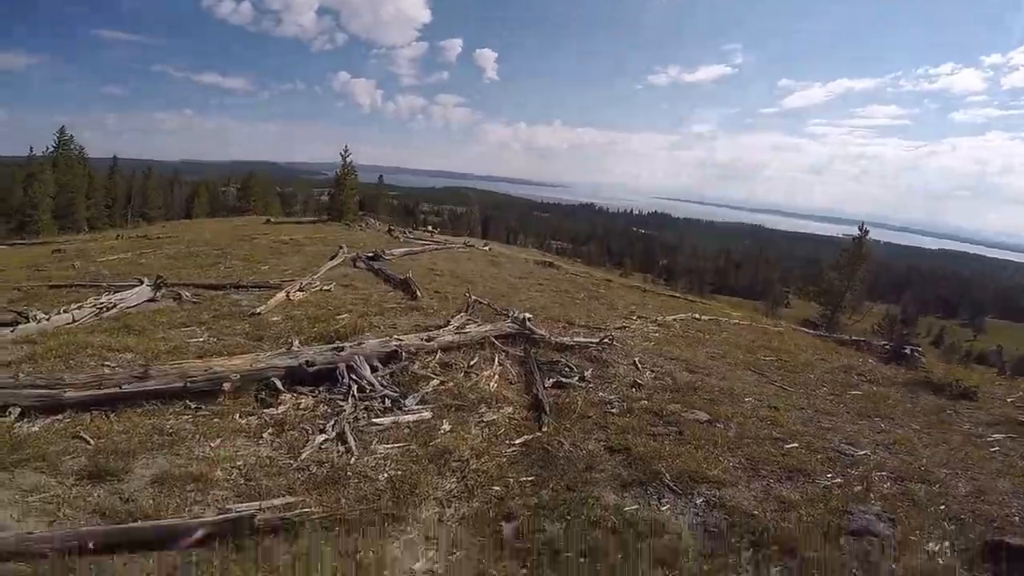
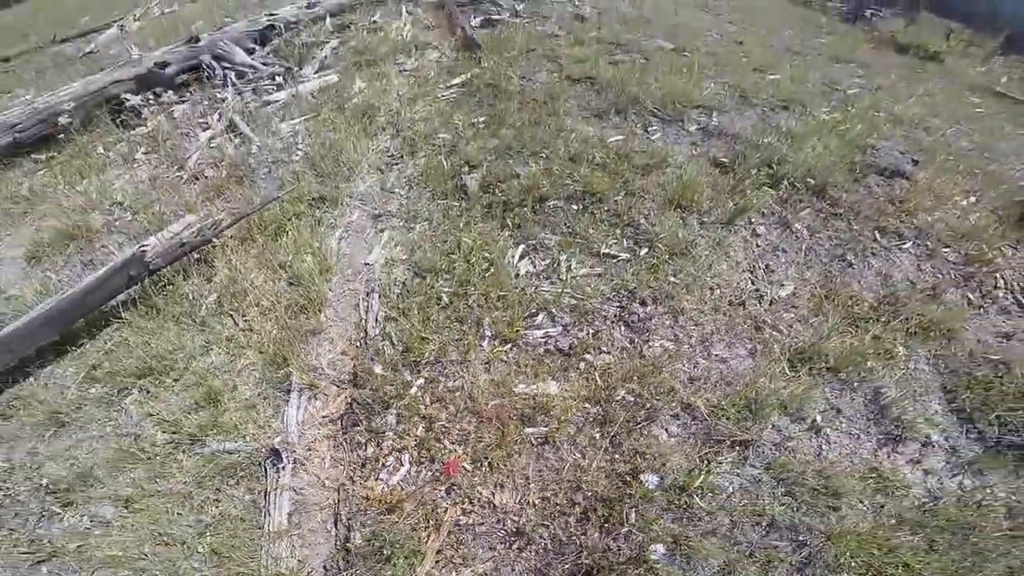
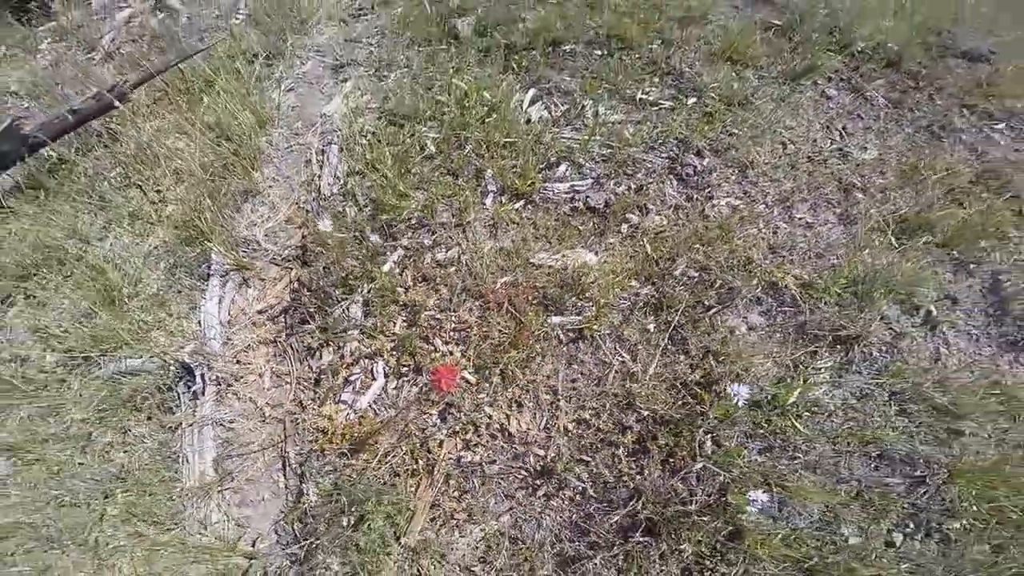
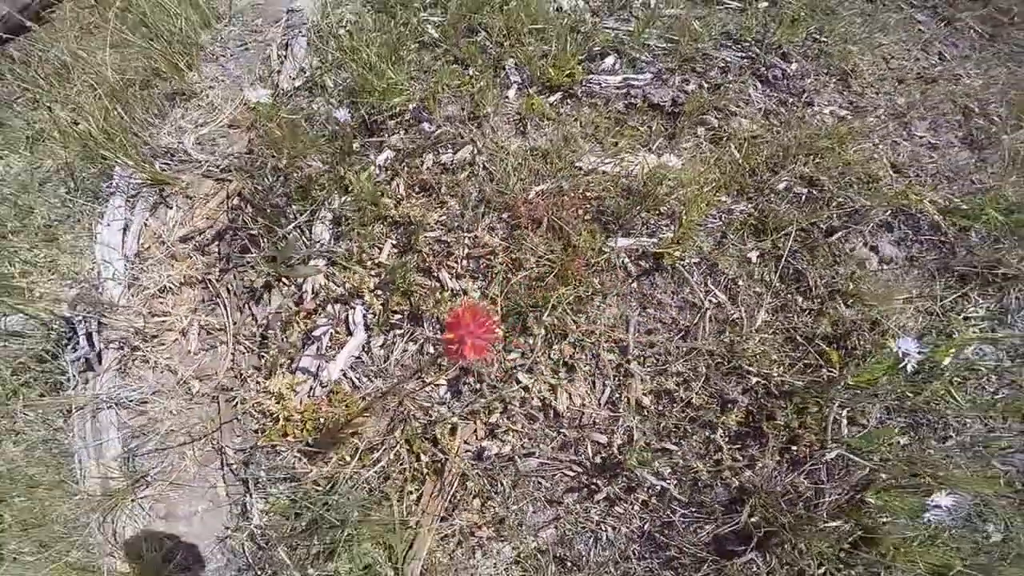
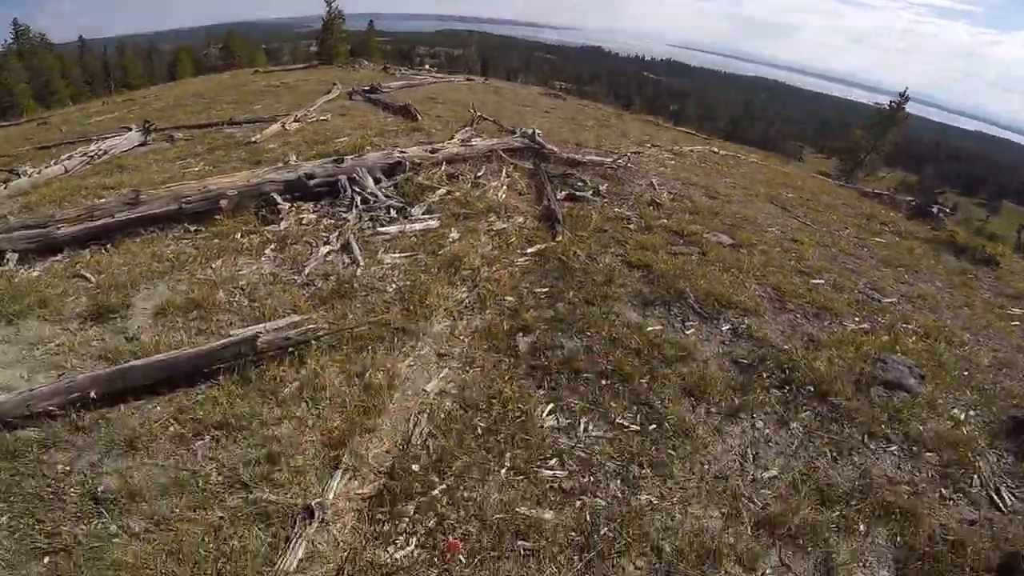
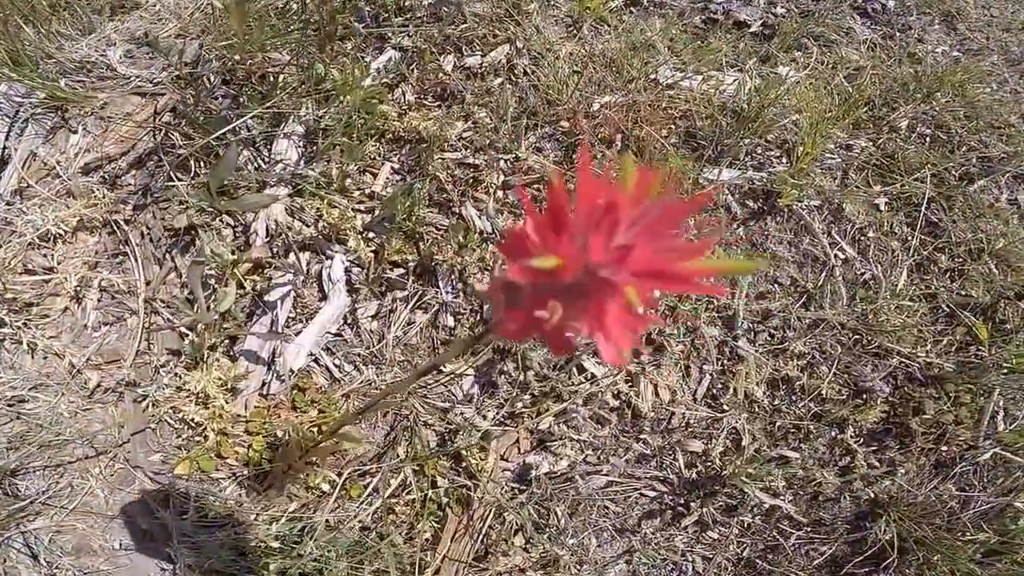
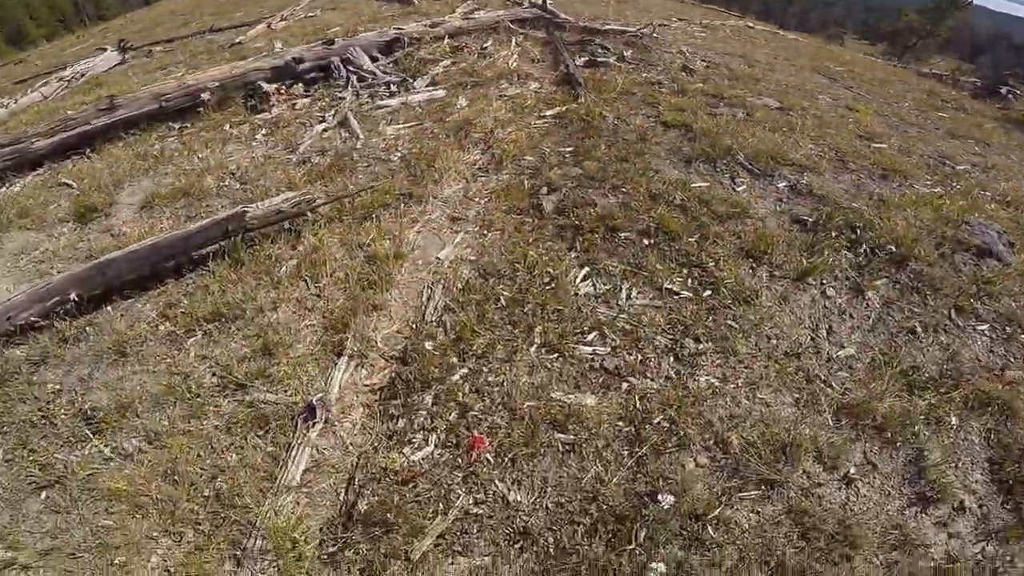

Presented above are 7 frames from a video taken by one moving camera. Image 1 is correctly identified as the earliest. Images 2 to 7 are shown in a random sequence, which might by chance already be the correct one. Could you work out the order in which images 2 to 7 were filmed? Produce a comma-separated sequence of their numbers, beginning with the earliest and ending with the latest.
5, 7, 6, 4, 3, 2
